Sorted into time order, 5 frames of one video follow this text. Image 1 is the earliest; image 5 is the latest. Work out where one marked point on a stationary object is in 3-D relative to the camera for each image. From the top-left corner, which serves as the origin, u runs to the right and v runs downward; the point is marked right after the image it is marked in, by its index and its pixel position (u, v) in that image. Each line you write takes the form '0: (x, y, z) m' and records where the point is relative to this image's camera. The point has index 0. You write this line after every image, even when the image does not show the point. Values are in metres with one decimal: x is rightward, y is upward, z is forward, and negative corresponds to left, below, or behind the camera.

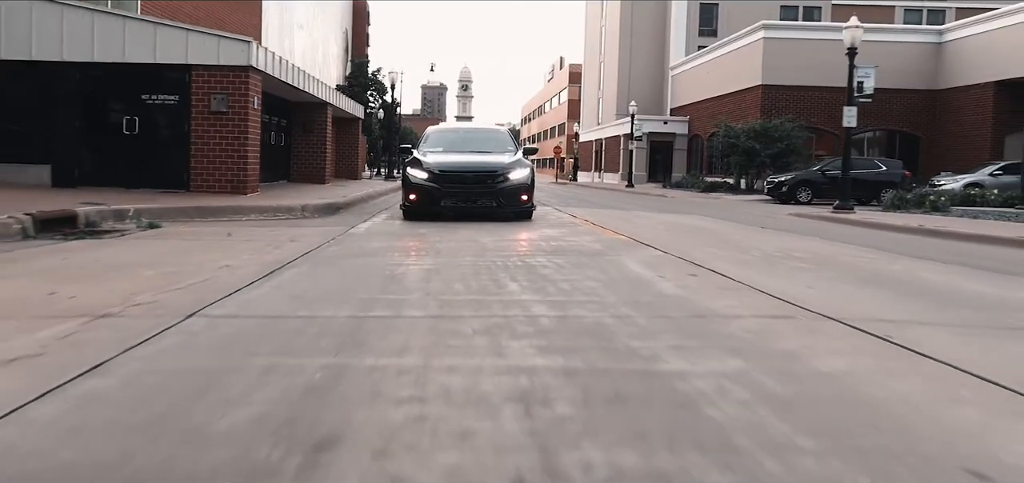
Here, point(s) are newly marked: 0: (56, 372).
0: (-2.0, -0.6, +3.8) m
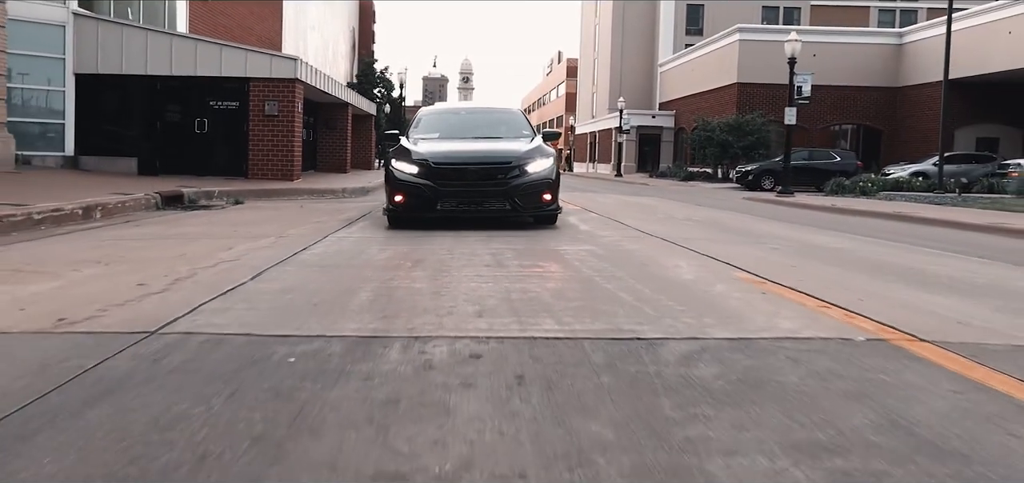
0: (-2.2, -0.1, +8.8) m
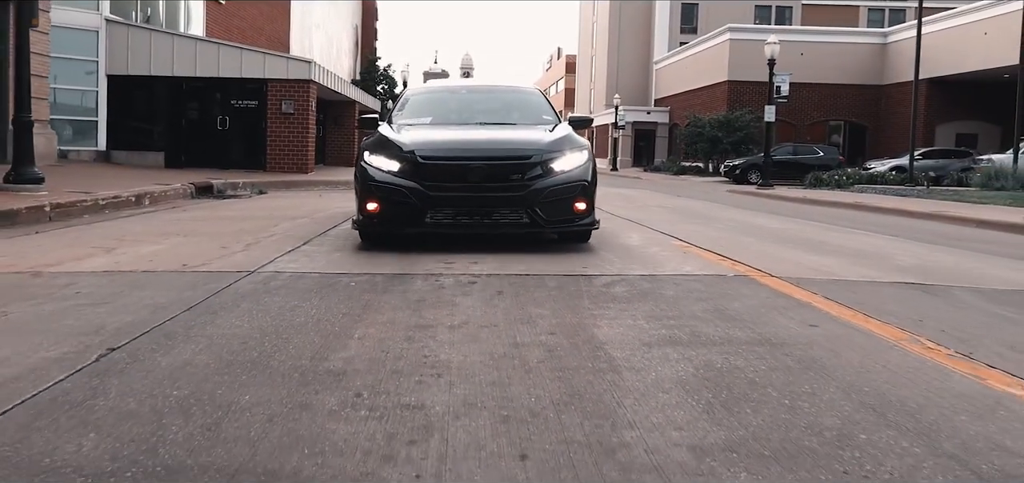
0: (-2.3, +0.2, +10.9) m
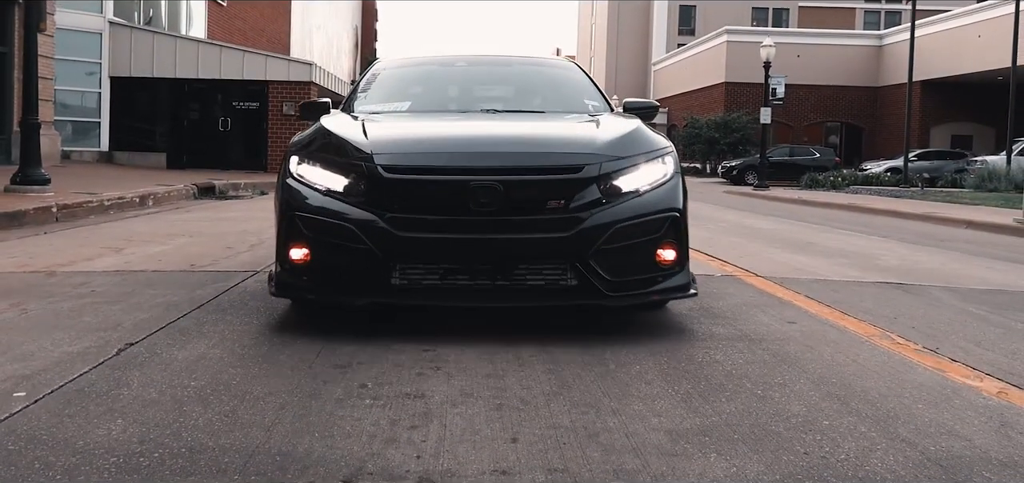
0: (-2.4, +0.2, +11.2) m
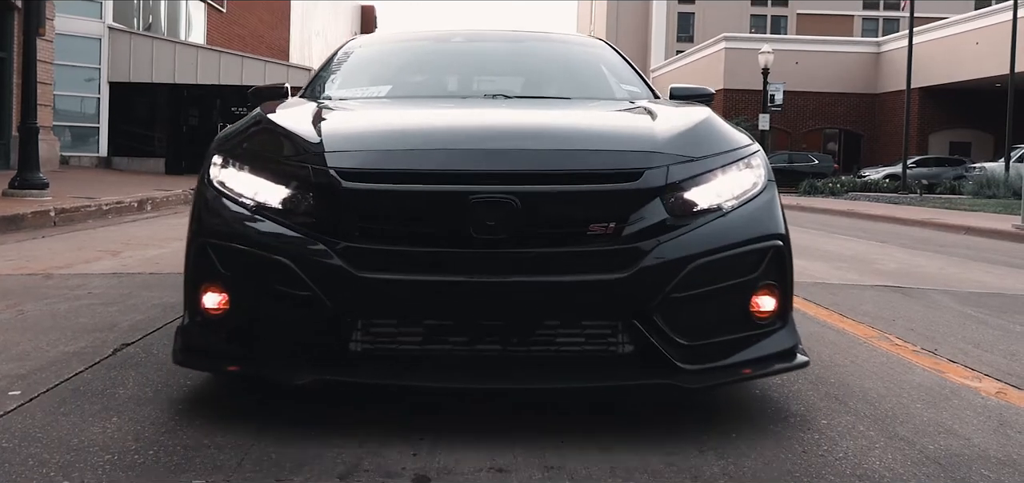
0: (-2.4, +0.1, +11.2) m
